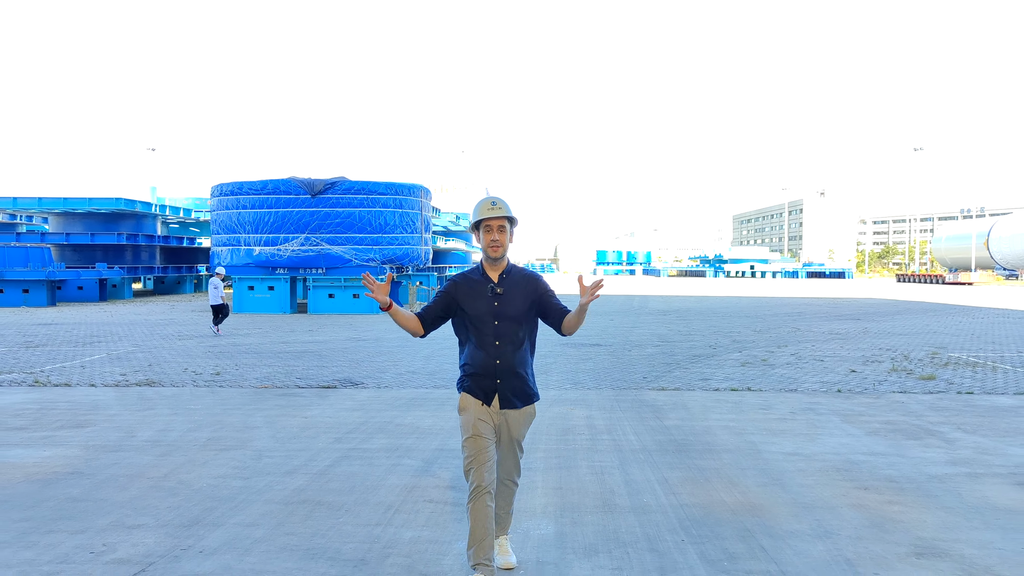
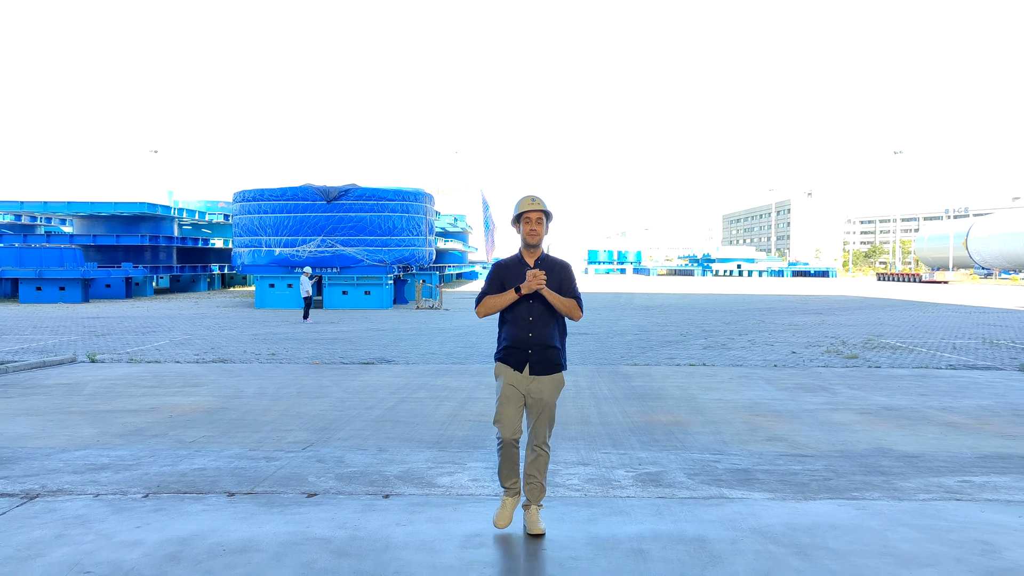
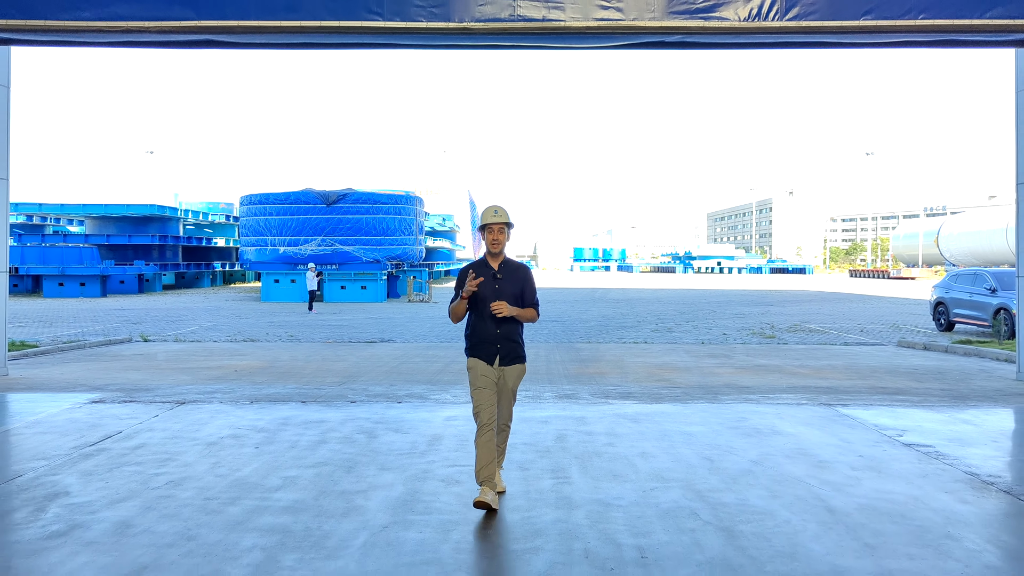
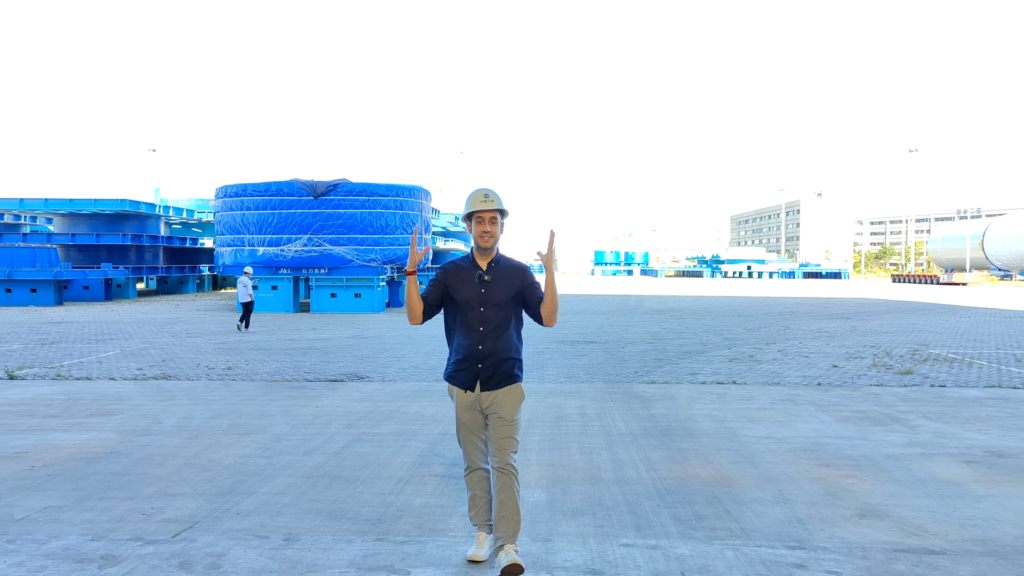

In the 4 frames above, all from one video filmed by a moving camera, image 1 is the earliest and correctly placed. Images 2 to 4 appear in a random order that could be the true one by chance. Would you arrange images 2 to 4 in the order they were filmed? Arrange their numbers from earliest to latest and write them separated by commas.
4, 2, 3
